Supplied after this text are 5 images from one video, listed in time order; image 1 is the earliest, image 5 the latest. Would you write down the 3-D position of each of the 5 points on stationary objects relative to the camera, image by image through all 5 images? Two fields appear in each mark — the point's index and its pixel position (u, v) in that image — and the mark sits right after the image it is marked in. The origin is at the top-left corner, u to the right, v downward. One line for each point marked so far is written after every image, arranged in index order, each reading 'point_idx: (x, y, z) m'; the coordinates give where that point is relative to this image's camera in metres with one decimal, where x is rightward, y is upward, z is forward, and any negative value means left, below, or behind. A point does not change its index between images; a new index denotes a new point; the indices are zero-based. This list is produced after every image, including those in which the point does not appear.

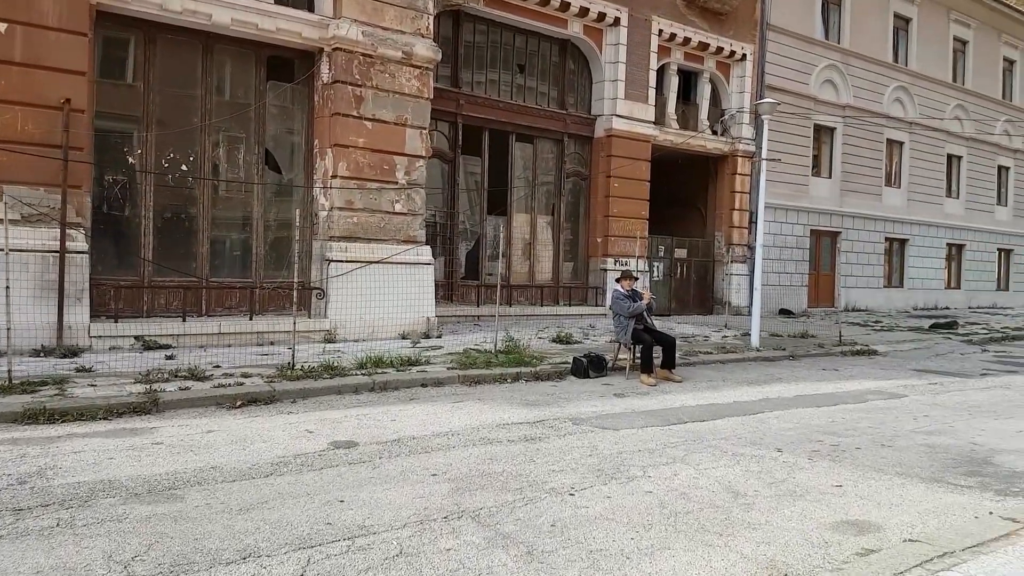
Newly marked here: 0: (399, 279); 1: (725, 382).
0: (-1.7, +0.1, +12.0) m
1: (+2.7, -1.2, +10.0) m
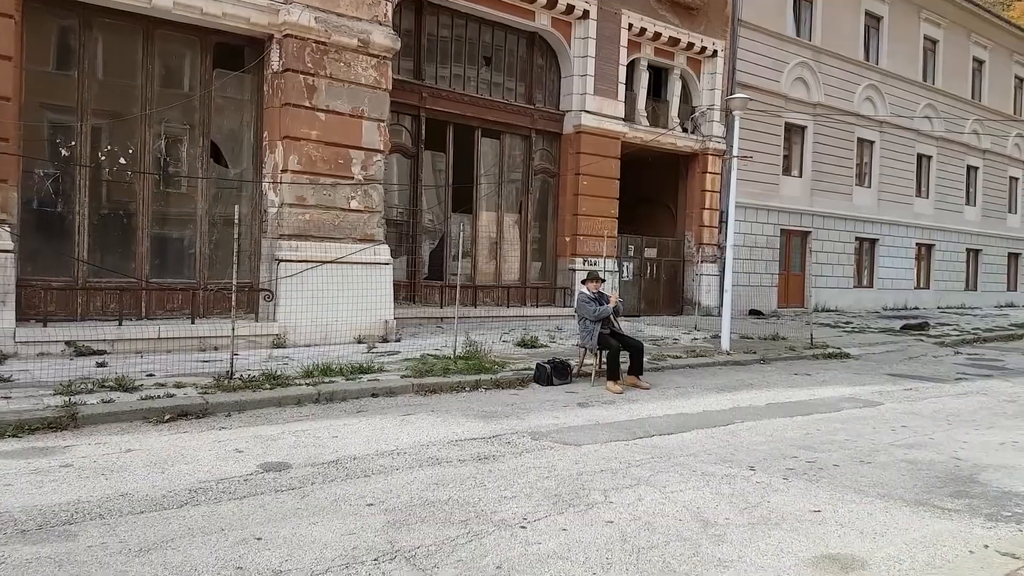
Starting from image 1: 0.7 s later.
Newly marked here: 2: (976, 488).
0: (-2.3, +0.1, +11.3) m
1: (+2.2, -1.2, +9.5) m
2: (+3.2, -1.4, +5.5) m
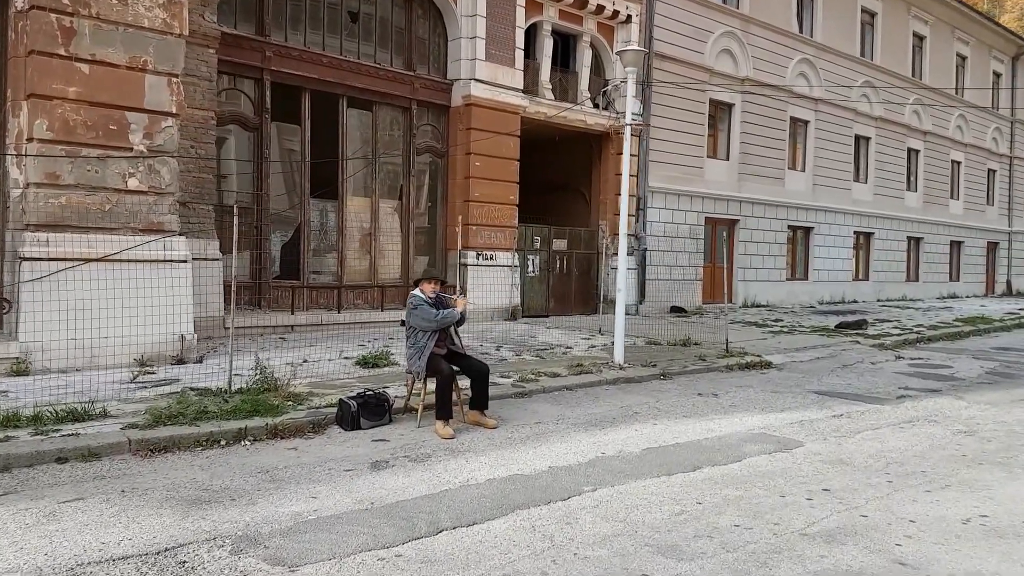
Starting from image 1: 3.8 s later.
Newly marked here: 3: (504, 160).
0: (-4.2, +0.1, +8.7) m
1: (+0.4, -1.2, +7.1) m
2: (+1.7, -1.5, +3.2) m
3: (-0.2, +2.4, +14.9) m
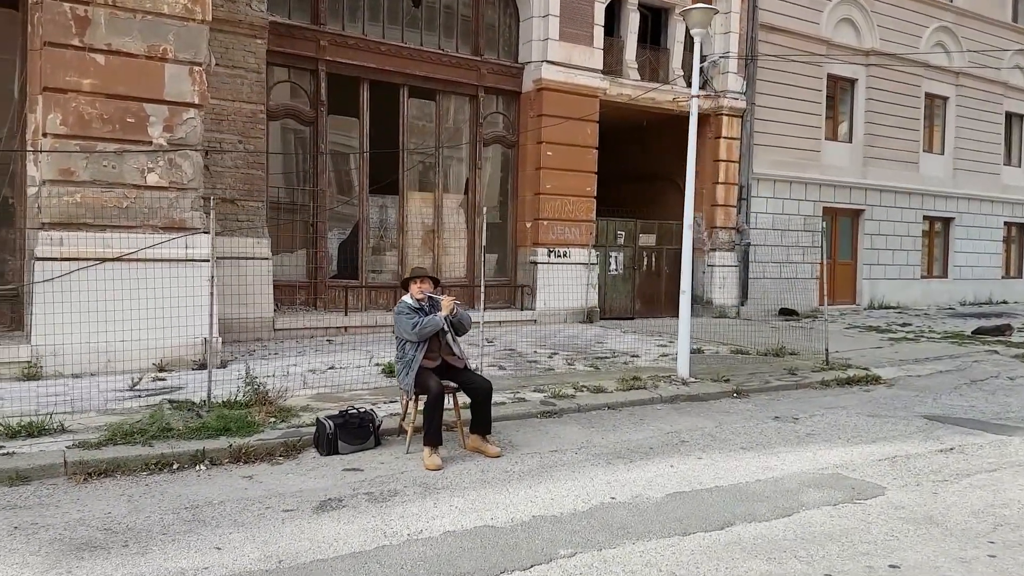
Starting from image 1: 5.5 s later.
0: (-3.8, +0.1, +8.3) m
1: (+0.5, -1.3, +6.0) m
2: (+1.1, -1.5, +1.9) m
3: (+1.2, +2.4, +13.7) m
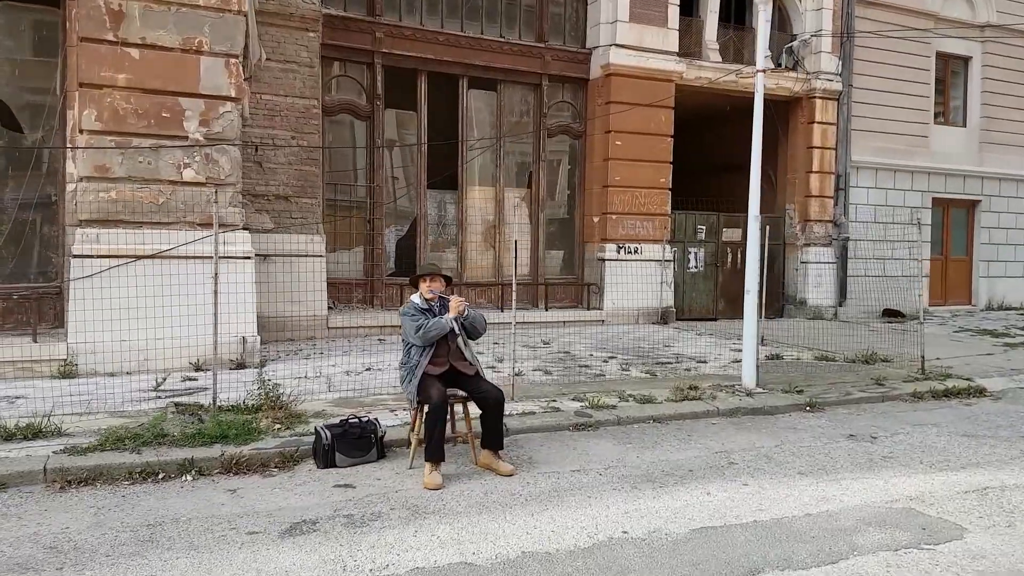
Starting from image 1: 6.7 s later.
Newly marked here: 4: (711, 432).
0: (-3.3, +0.1, +8.1) m
1: (+0.6, -1.3, +5.3) m
2: (+0.7, -1.5, +1.1) m
3: (+2.3, +2.4, +12.8) m
4: (+1.7, -1.2, +6.5) m
